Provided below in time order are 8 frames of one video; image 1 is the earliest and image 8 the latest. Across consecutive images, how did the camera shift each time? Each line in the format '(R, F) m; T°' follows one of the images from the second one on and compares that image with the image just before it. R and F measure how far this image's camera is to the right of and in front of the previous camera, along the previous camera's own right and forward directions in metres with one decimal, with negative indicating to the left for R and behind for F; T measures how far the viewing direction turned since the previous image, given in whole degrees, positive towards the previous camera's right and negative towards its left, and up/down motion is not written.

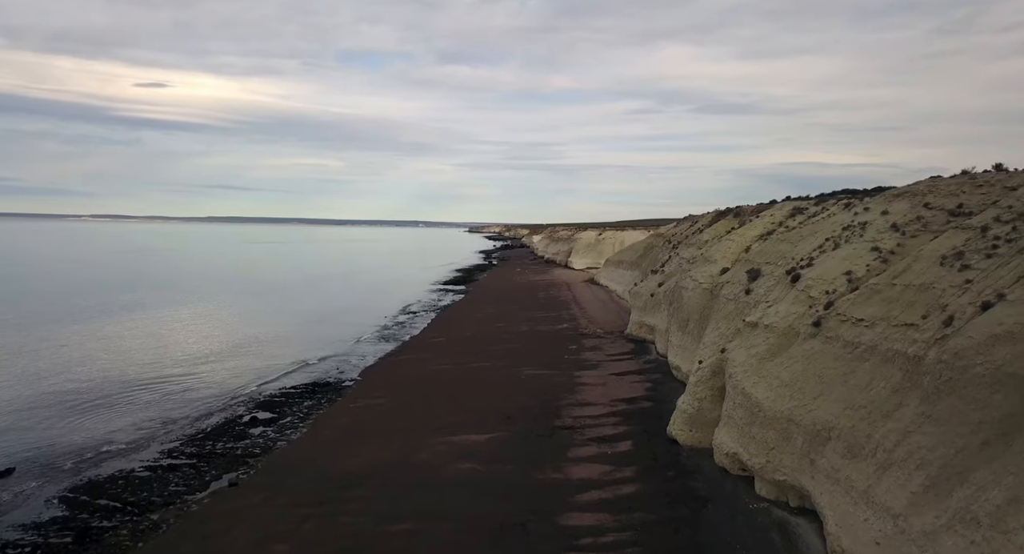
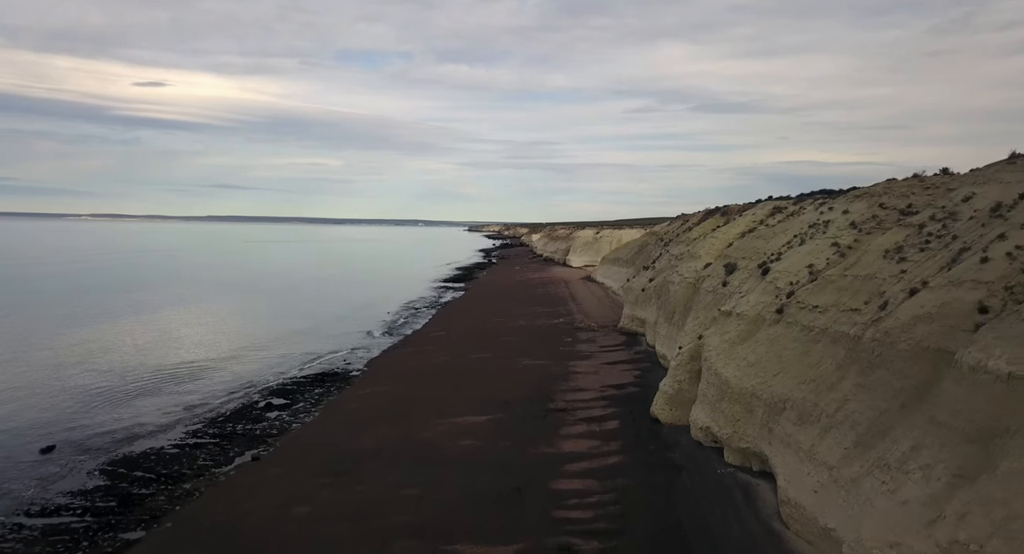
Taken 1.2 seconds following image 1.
(+0.1, -1.3) m; 0°
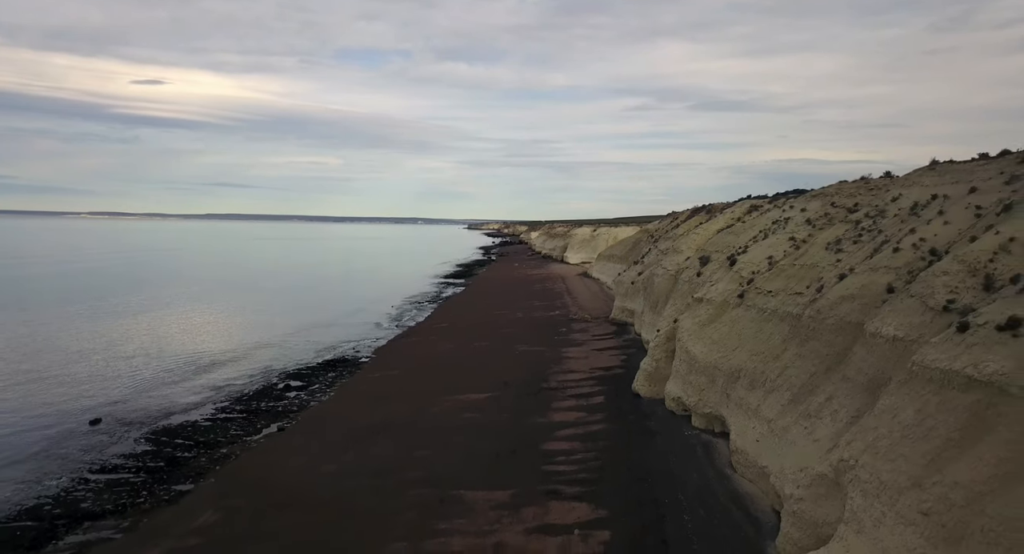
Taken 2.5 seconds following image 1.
(+0.1, -1.8) m; 0°
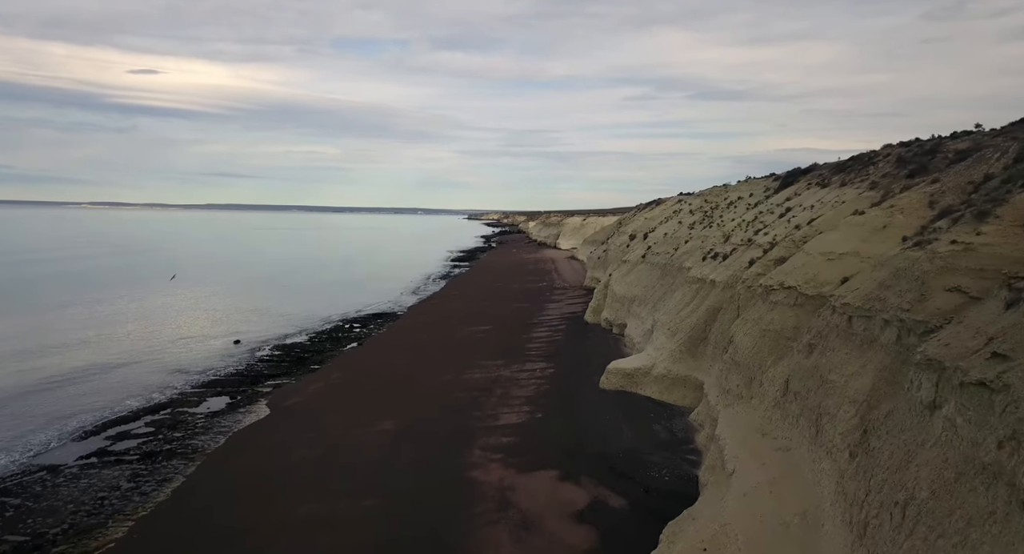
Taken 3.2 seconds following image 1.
(+0.1, -8.8) m; 0°
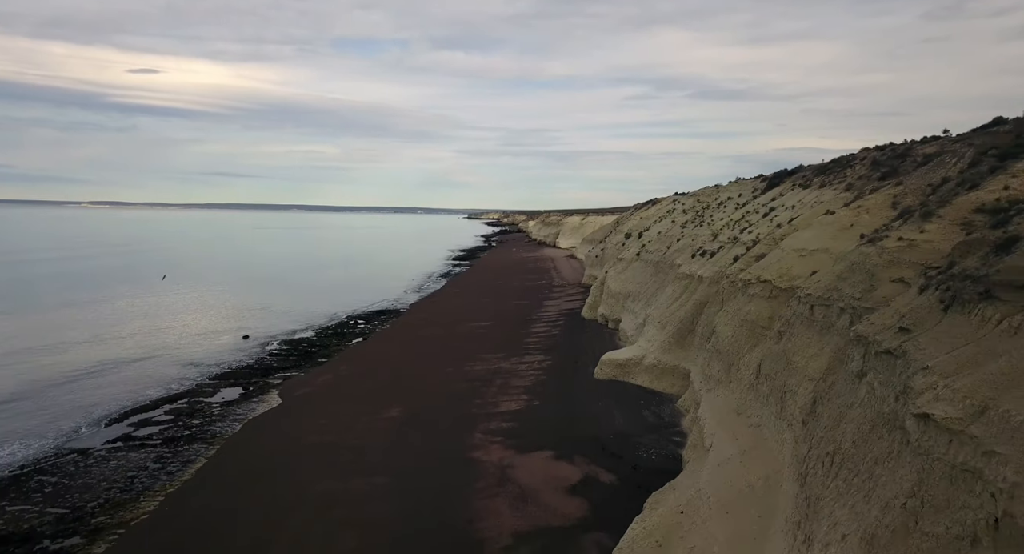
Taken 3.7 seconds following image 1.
(0.0, -0.9) m; 0°
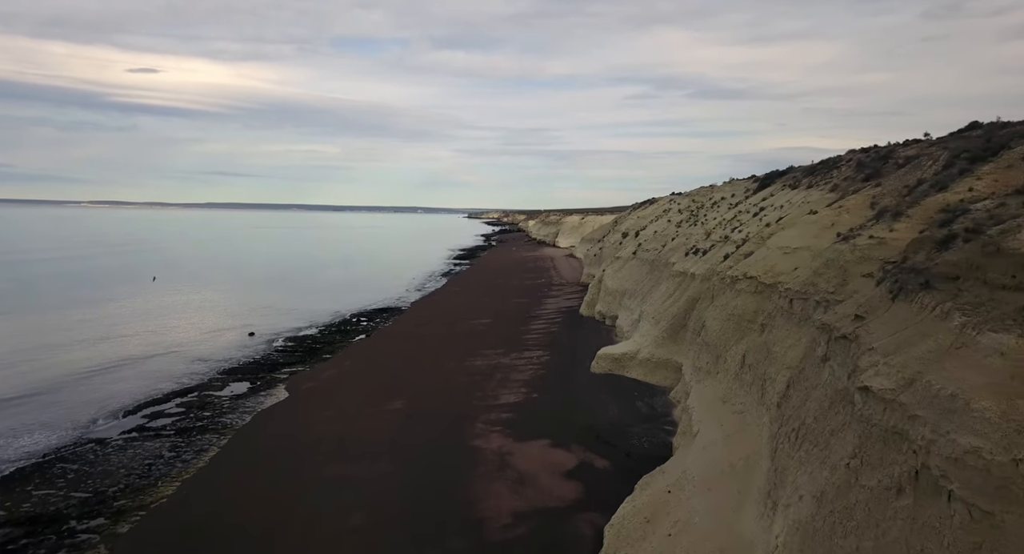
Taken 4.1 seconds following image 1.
(0.0, -0.6) m; 0°
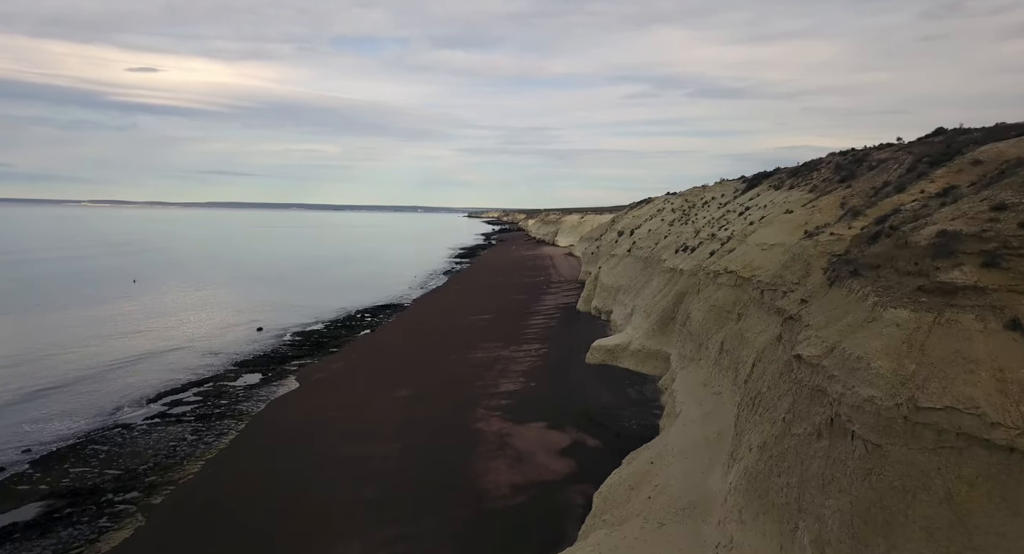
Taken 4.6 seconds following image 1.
(0.0, -0.9) m; 0°
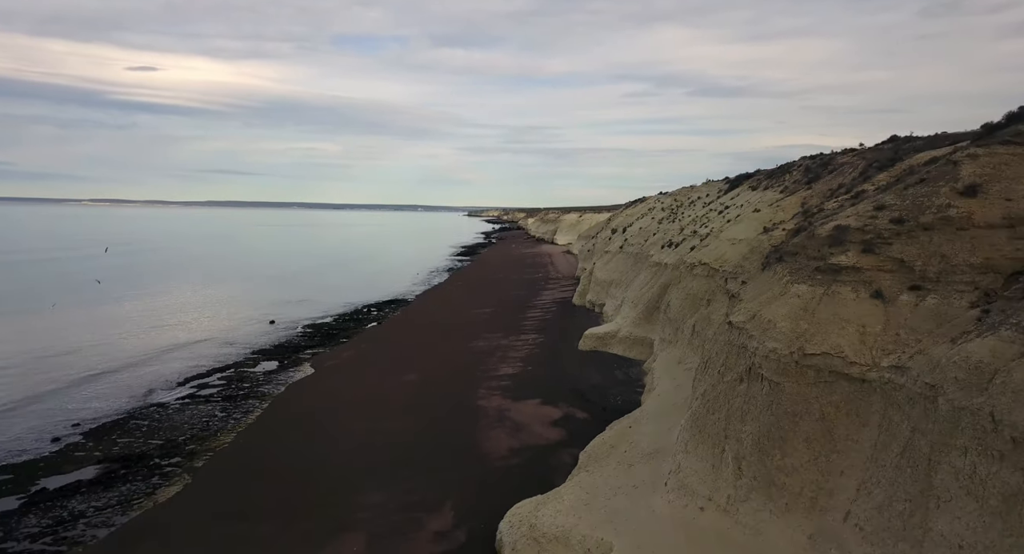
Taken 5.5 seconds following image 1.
(0.0, -1.5) m; 0°
